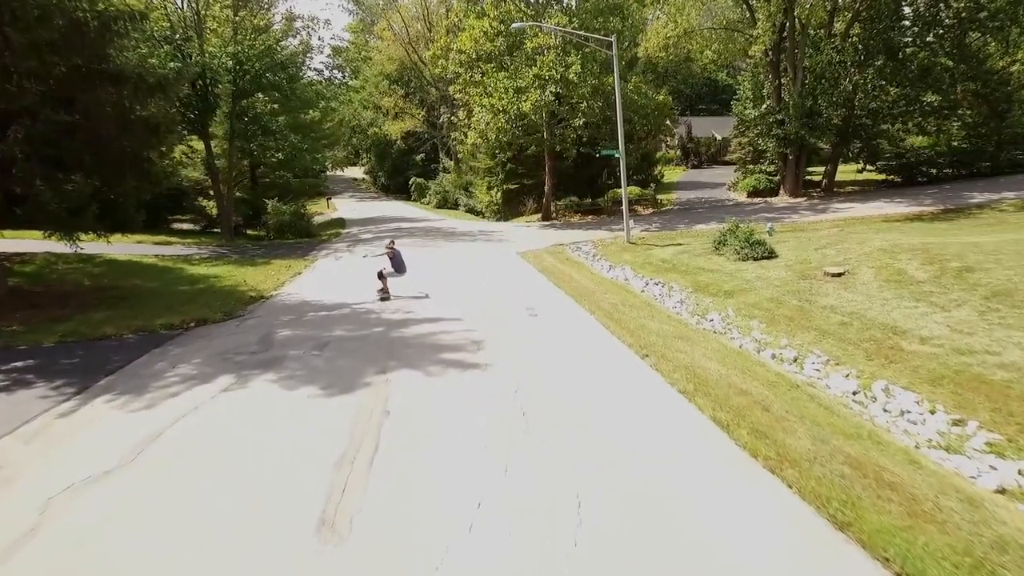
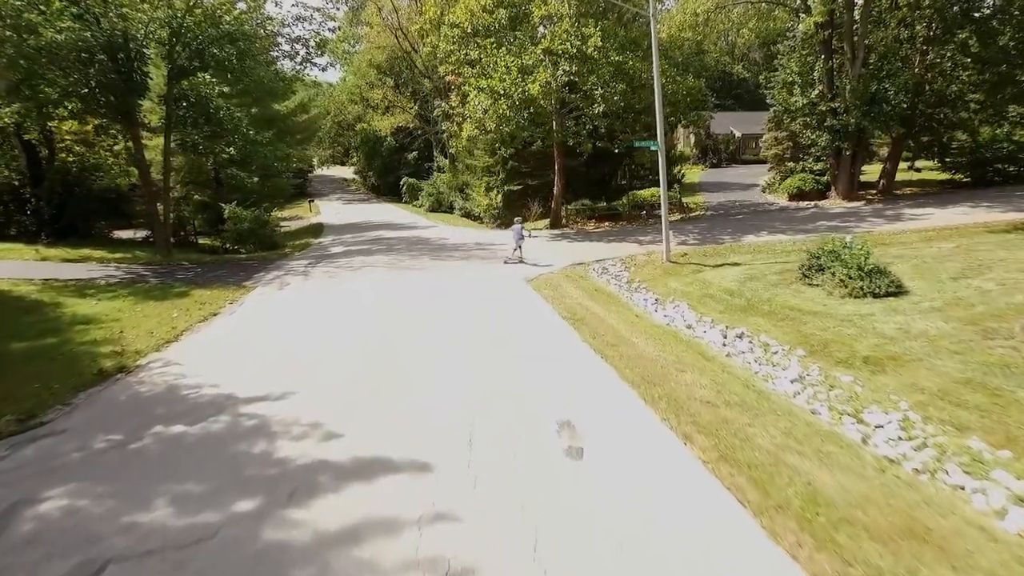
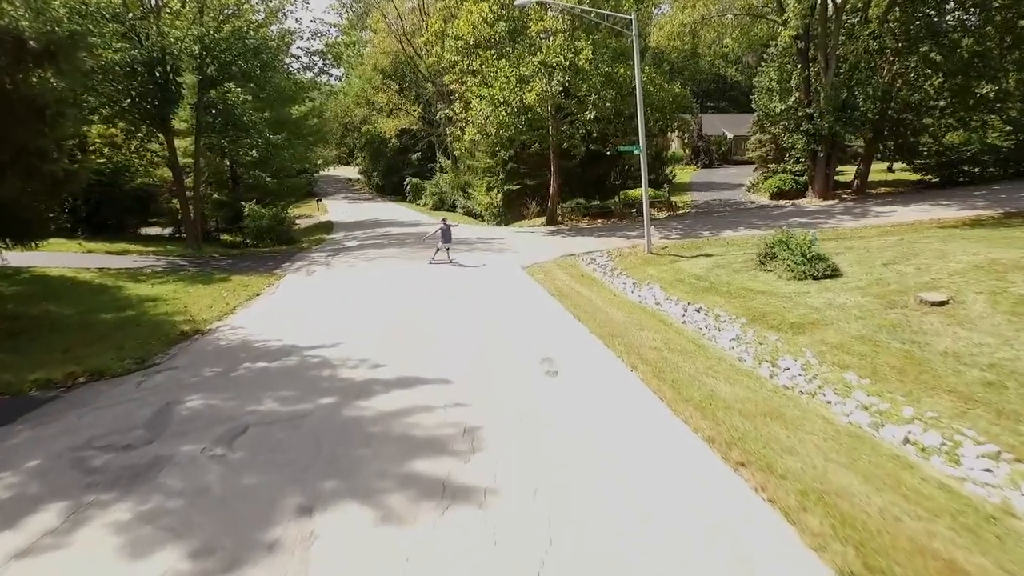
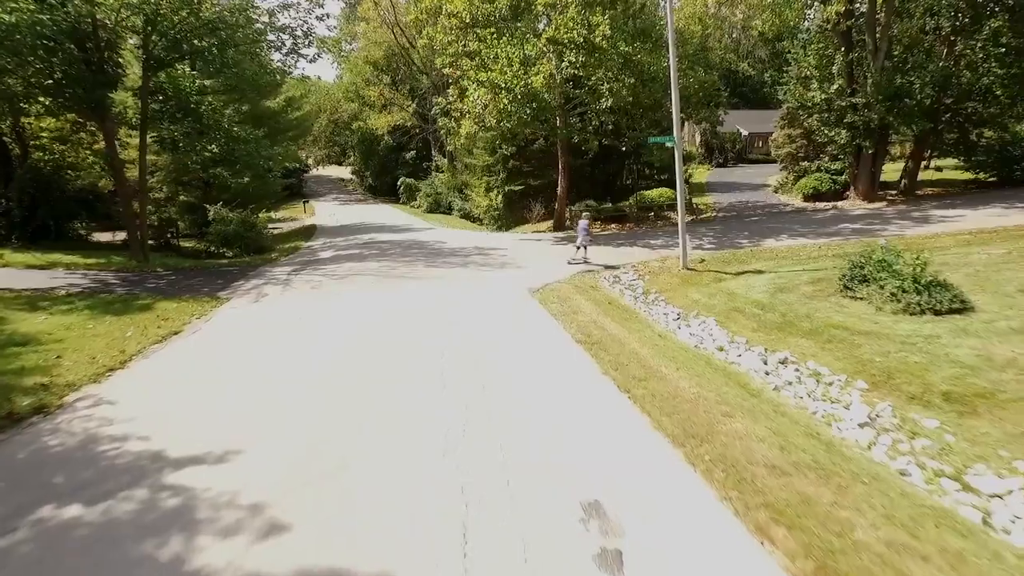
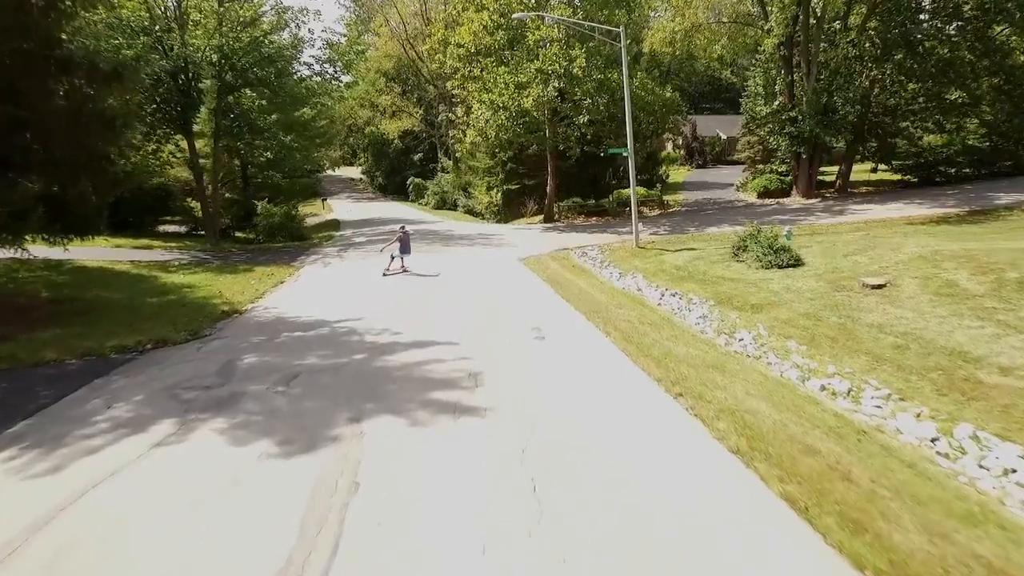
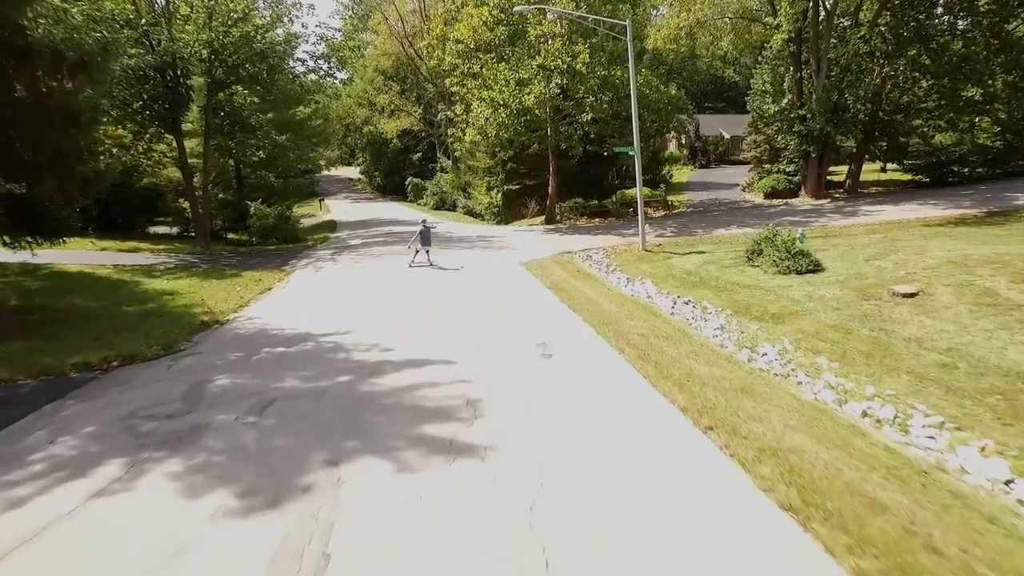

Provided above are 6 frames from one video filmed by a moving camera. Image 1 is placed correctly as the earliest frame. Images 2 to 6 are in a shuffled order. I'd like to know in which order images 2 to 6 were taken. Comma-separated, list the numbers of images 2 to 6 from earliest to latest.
5, 6, 3, 2, 4
